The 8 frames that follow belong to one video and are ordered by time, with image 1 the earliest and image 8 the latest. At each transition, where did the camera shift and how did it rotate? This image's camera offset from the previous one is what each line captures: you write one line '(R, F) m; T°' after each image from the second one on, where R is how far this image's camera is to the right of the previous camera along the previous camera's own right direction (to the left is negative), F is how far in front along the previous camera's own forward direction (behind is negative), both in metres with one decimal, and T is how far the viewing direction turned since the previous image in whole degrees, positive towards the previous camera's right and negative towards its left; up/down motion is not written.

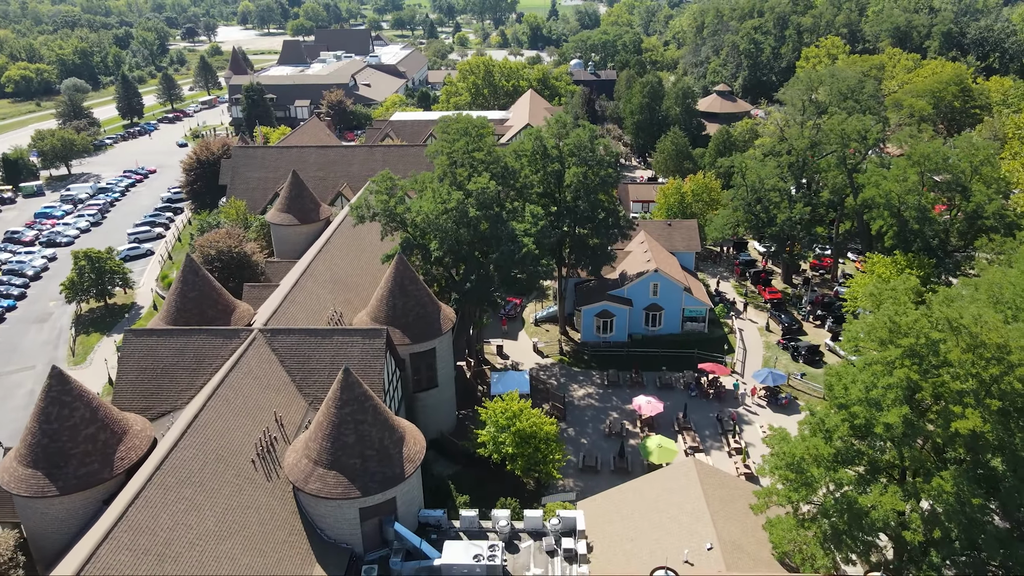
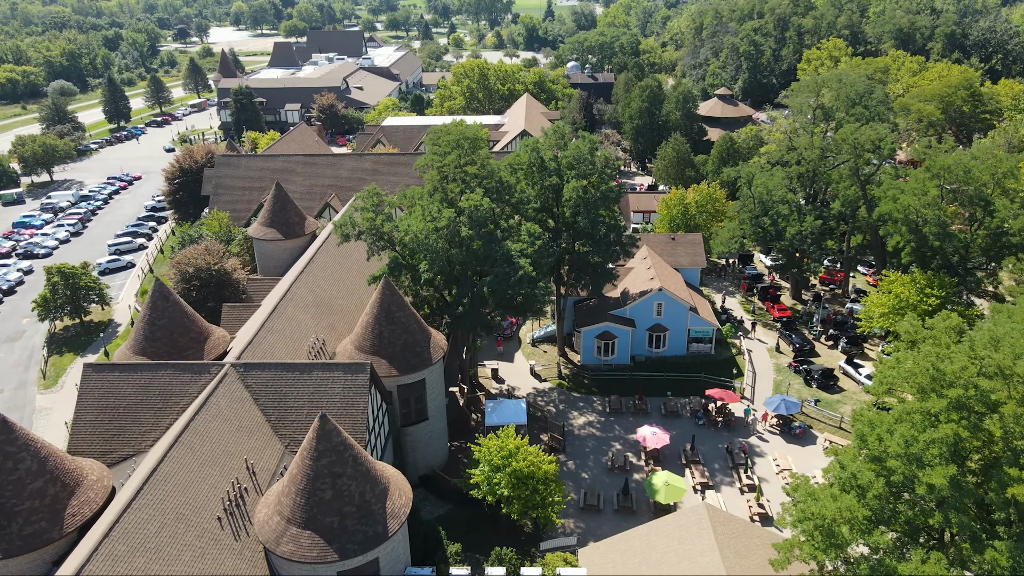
(0.0, +2.8) m; 0°
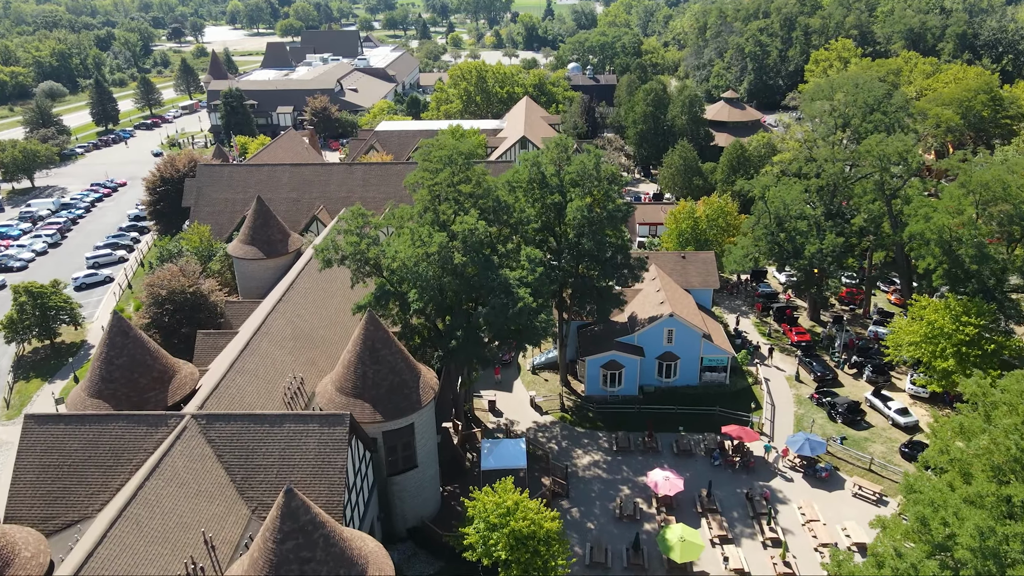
(+0.1, +3.6) m; 0°
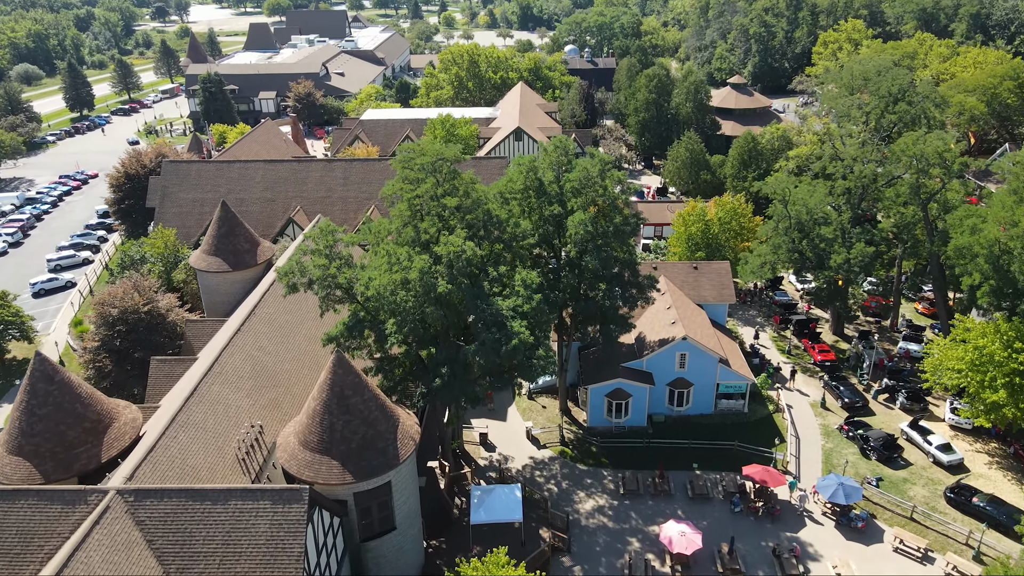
(+0.1, +4.8) m; 0°
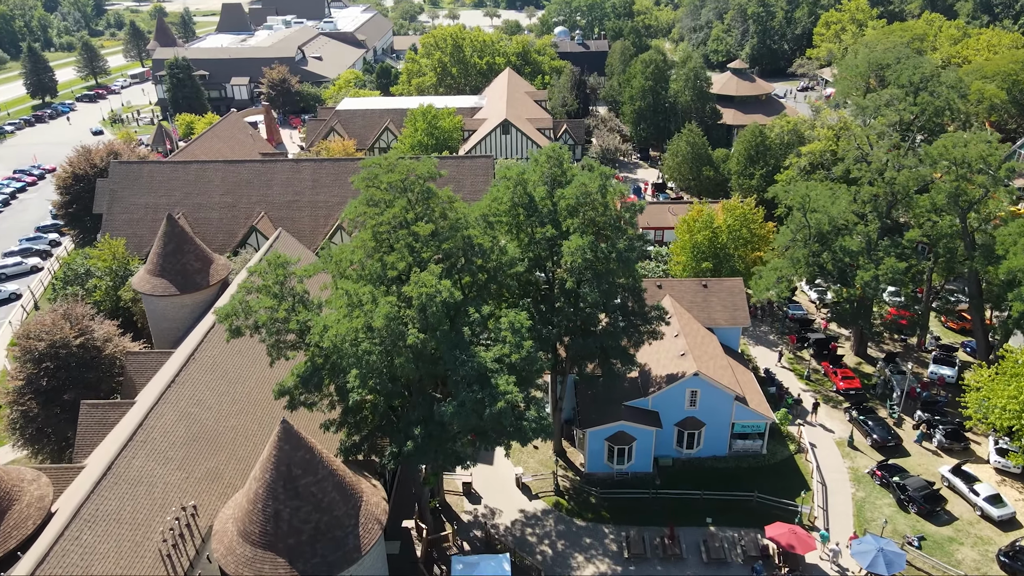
(+0.2, +5.0) m; +1°
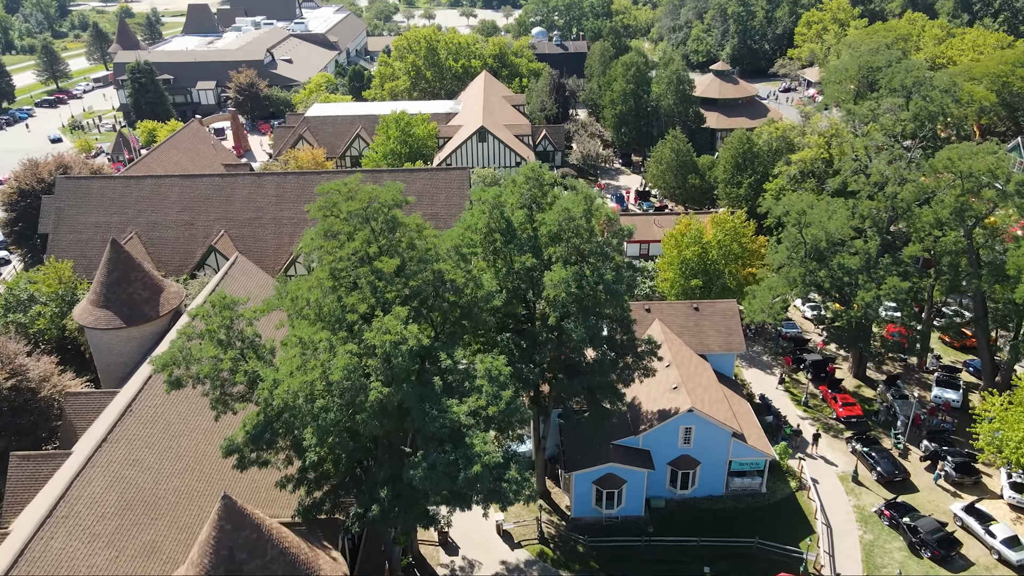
(+0.2, +2.8) m; +1°
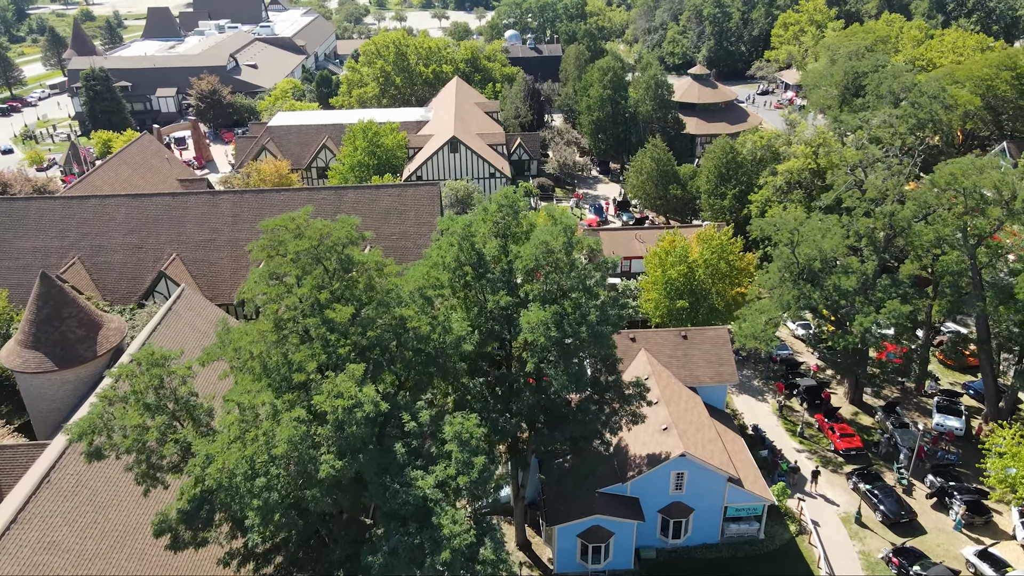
(+0.2, +2.8) m; +2°
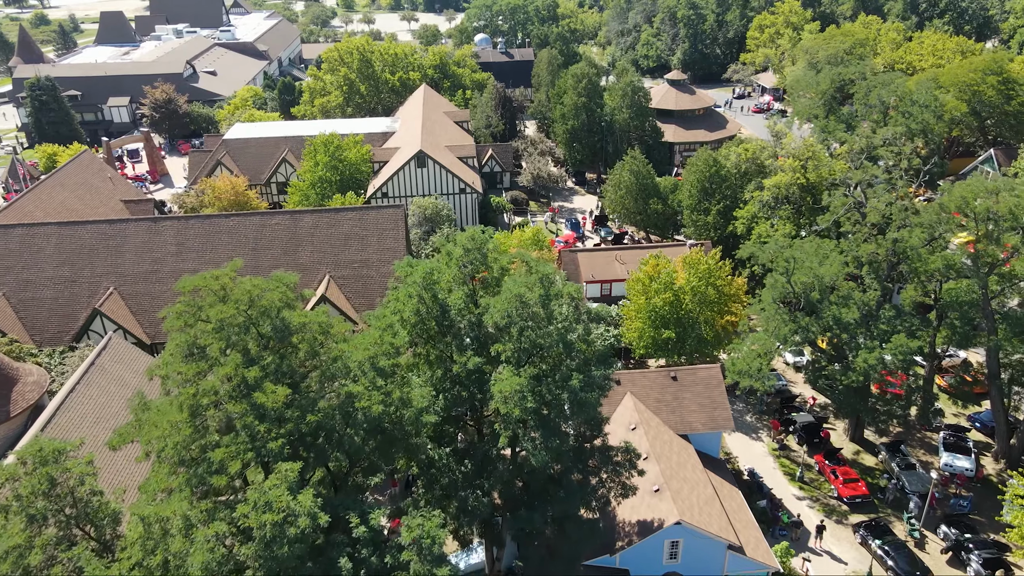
(+0.2, +3.3) m; +2°
